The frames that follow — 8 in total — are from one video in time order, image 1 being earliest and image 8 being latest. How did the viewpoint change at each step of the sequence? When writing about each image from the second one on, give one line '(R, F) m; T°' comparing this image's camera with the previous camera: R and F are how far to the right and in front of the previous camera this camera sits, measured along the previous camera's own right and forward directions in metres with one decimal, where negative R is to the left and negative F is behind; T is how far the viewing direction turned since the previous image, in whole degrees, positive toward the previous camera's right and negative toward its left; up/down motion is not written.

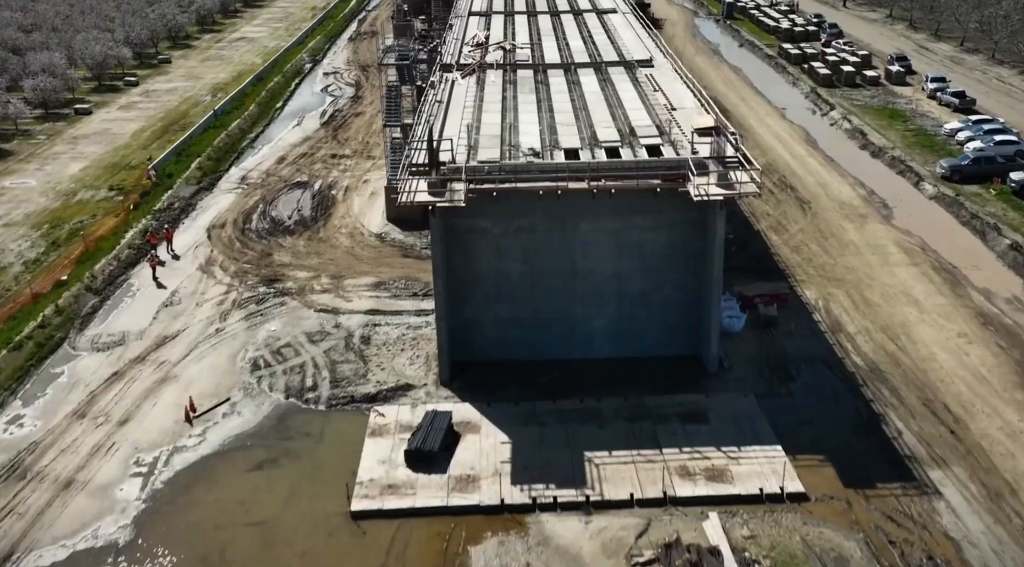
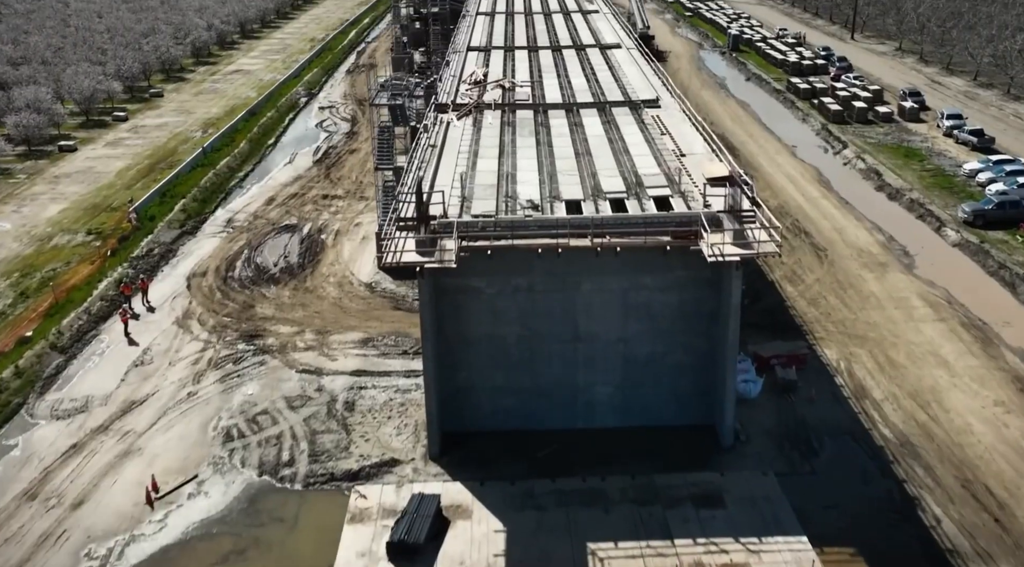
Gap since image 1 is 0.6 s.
(+0.1, +1.1) m; 0°
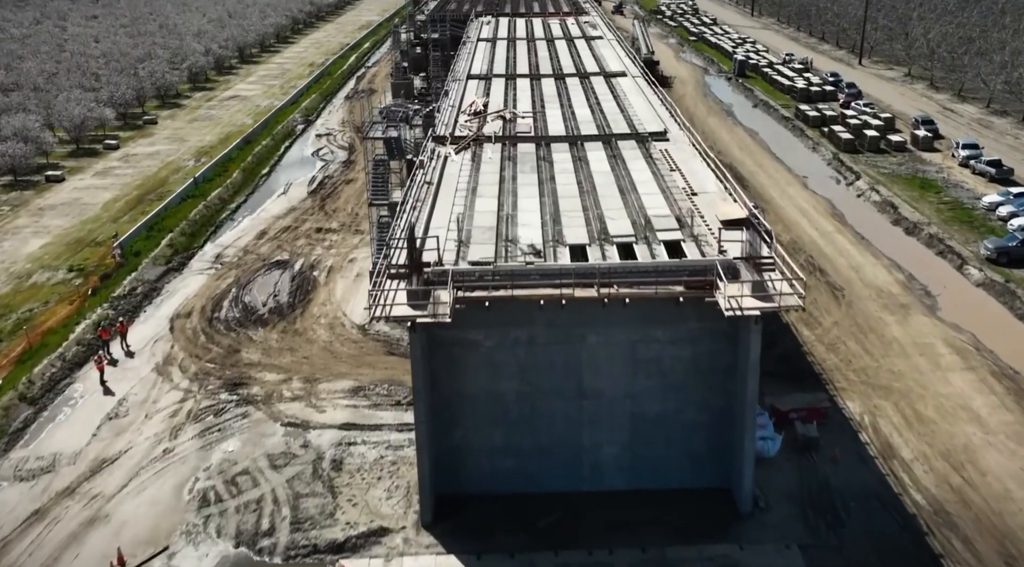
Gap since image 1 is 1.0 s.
(0.0, +0.9) m; 0°
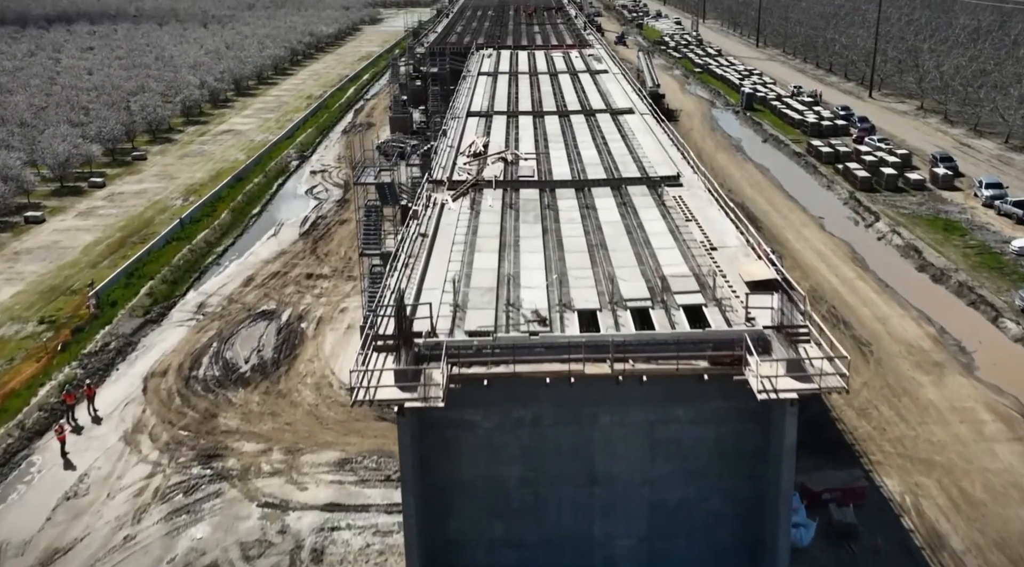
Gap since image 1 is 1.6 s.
(0.0, +1.2) m; 0°
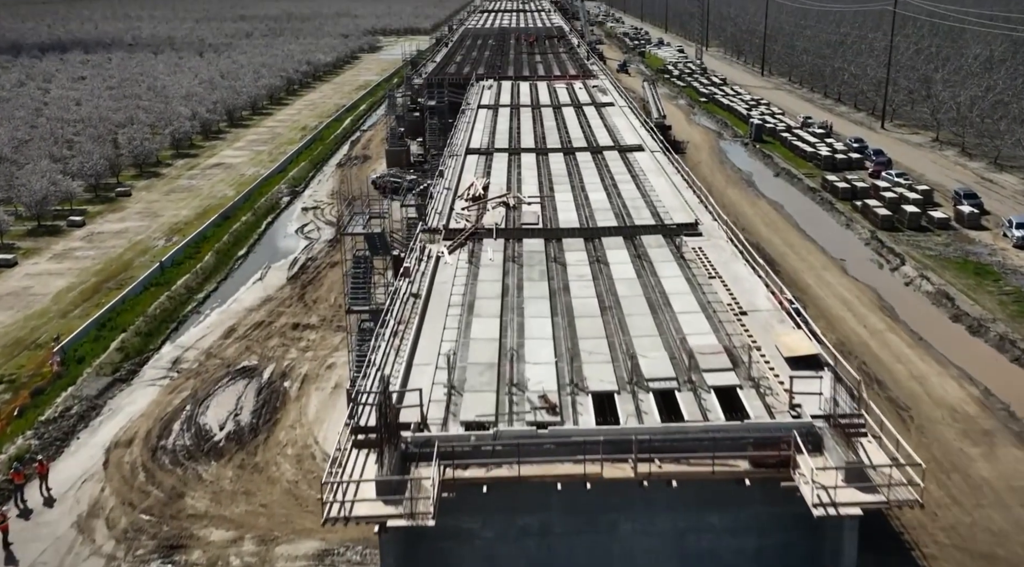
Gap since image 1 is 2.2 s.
(0.0, +1.5) m; 0°
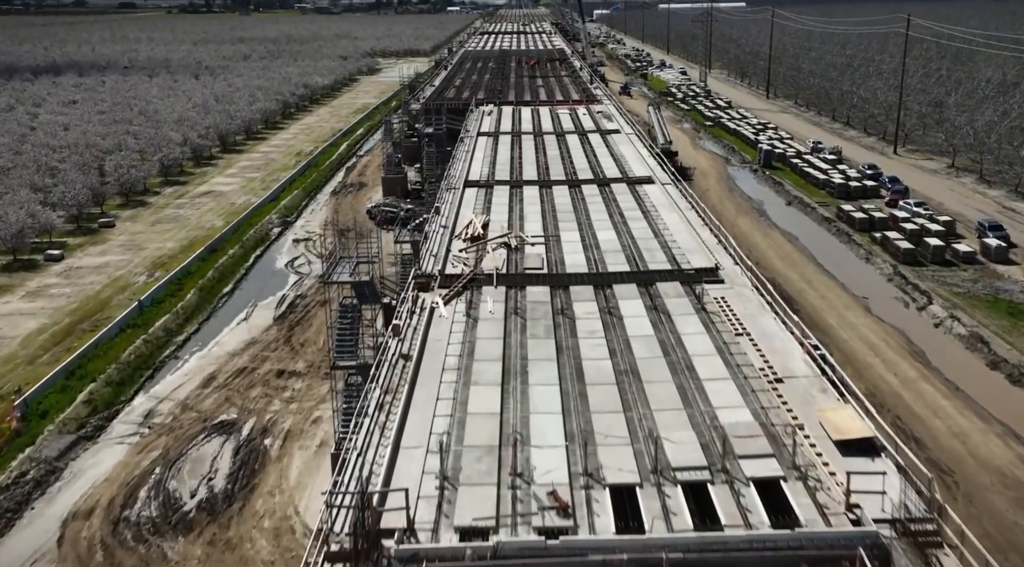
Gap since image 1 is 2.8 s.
(0.0, +1.4) m; 0°
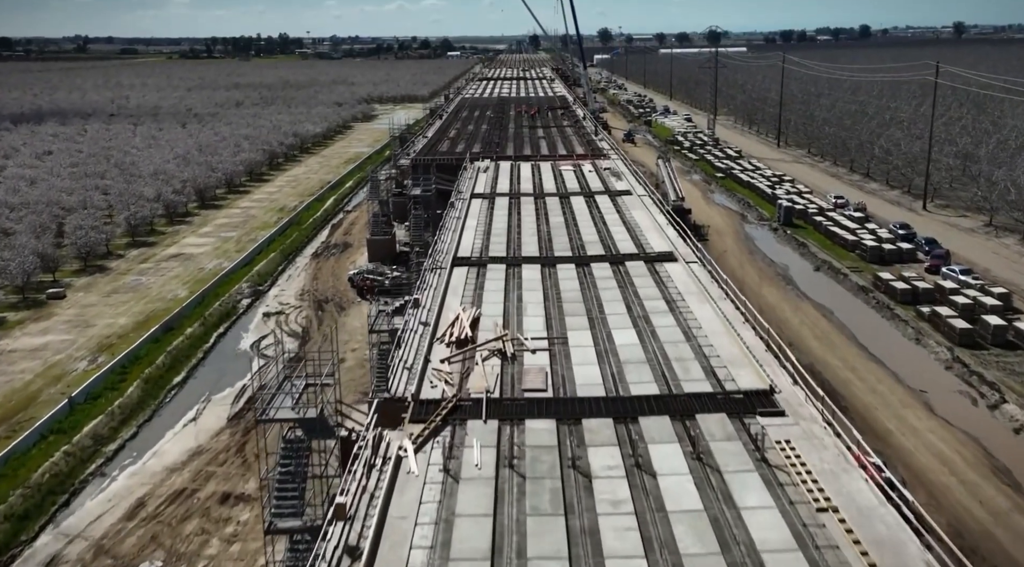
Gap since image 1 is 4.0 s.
(+0.1, +3.1) m; 0°
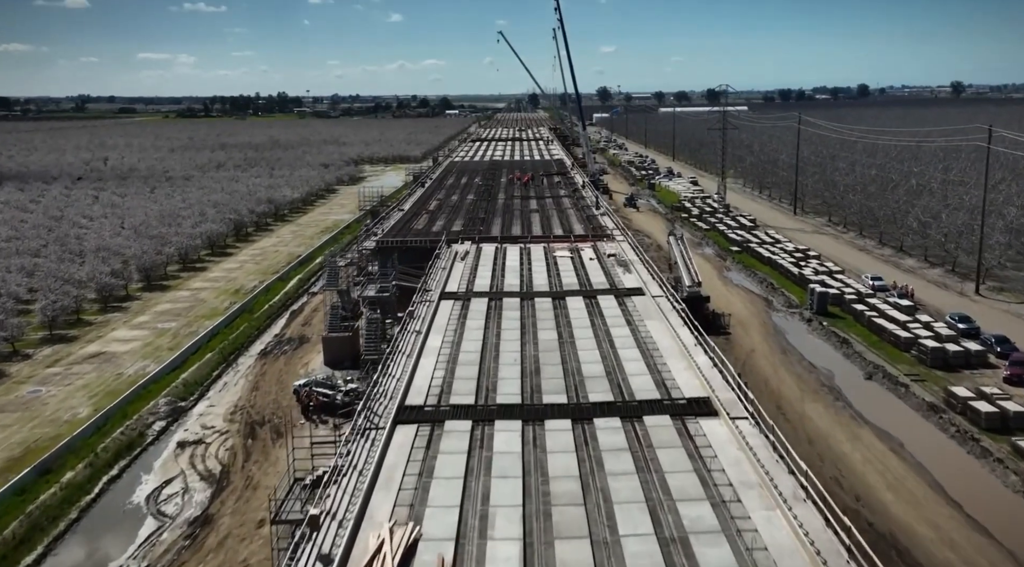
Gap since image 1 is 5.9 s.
(+0.4, +4.9) m; 0°
